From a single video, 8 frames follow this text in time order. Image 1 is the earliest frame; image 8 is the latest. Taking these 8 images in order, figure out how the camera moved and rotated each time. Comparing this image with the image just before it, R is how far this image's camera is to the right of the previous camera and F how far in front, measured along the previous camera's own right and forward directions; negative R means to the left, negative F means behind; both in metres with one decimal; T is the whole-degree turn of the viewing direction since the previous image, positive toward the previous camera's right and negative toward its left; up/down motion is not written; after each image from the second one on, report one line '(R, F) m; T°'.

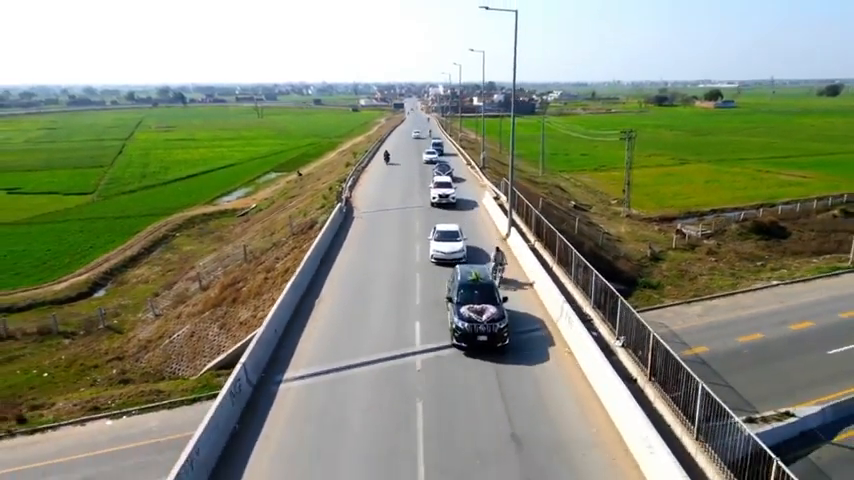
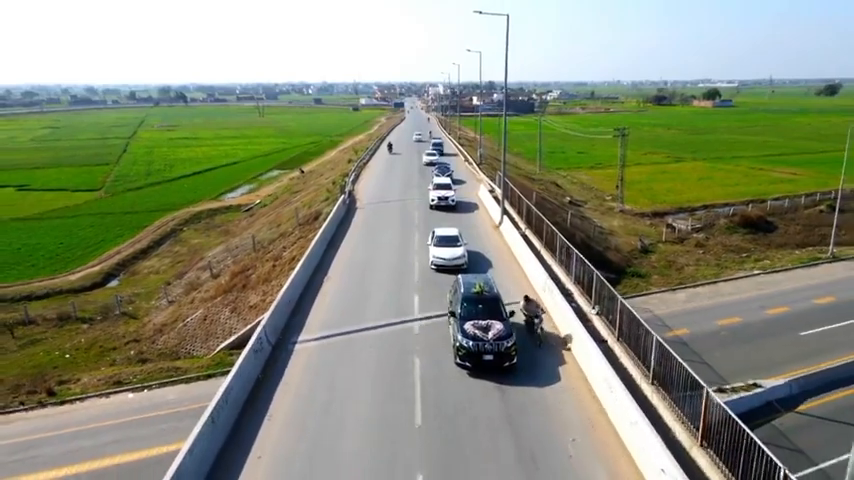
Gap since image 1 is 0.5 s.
(+0.1, -1.6) m; 0°
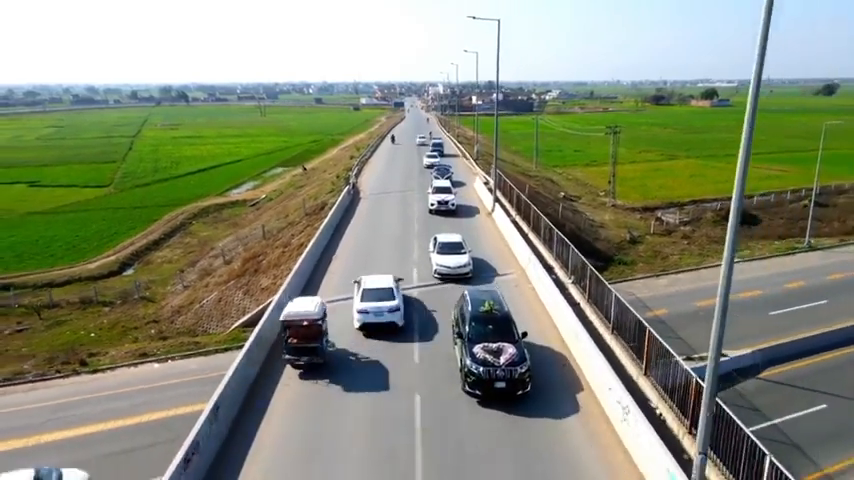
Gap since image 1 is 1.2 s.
(+0.1, -2.1) m; 0°
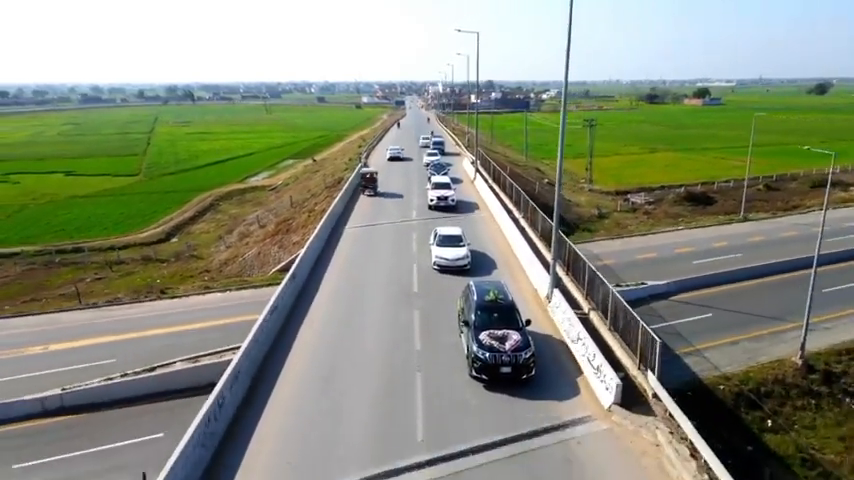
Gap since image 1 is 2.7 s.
(+0.2, -7.3) m; 0°
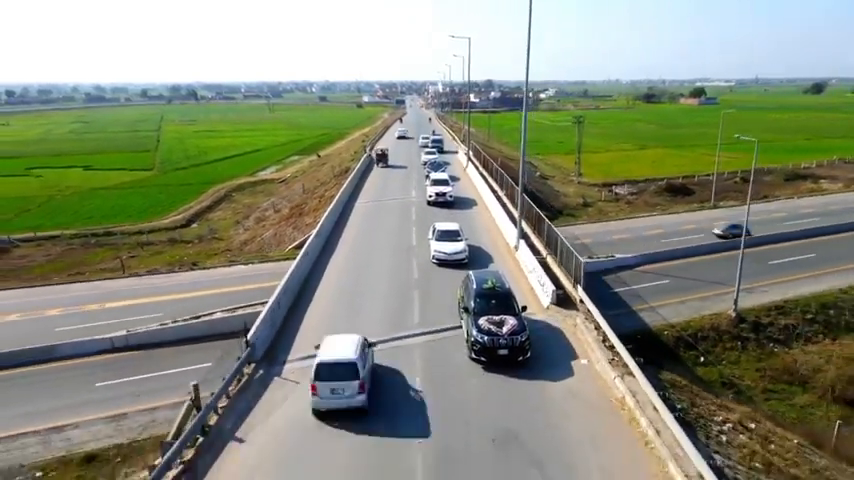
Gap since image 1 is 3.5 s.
(+0.2, -4.4) m; 0°
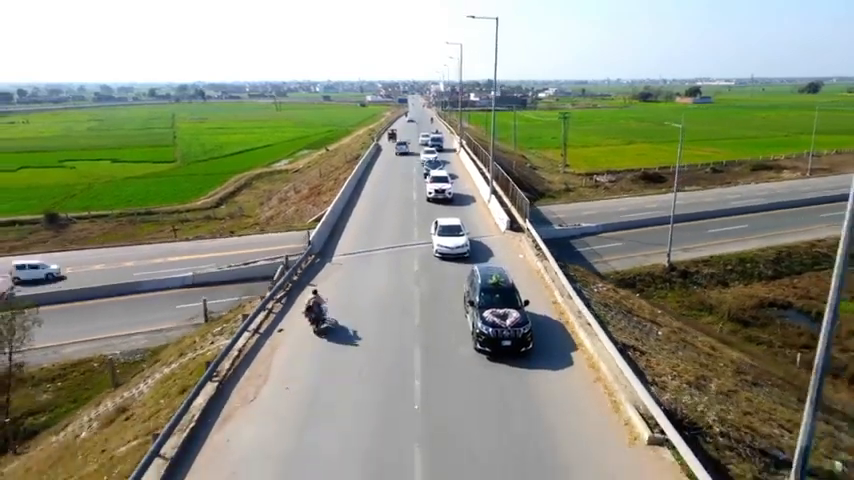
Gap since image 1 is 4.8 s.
(+0.3, -7.0) m; 0°
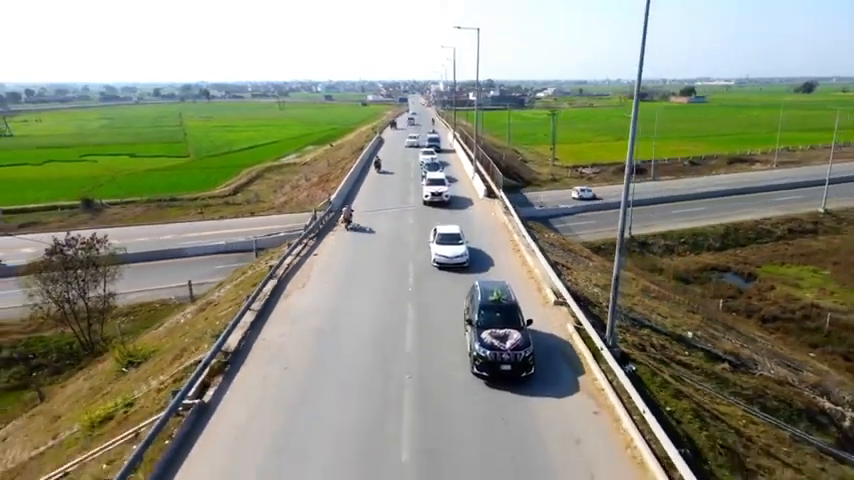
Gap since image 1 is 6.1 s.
(+0.3, -5.7) m; 0°
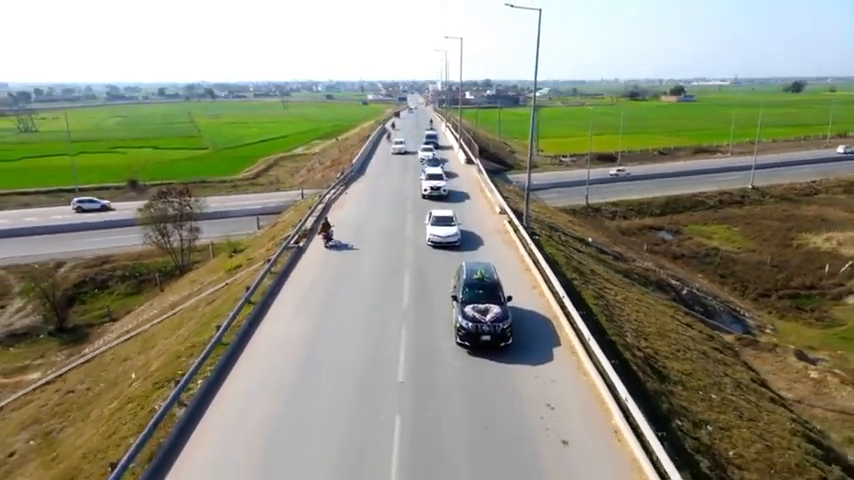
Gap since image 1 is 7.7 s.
(+0.3, -9.4) m; 0°
